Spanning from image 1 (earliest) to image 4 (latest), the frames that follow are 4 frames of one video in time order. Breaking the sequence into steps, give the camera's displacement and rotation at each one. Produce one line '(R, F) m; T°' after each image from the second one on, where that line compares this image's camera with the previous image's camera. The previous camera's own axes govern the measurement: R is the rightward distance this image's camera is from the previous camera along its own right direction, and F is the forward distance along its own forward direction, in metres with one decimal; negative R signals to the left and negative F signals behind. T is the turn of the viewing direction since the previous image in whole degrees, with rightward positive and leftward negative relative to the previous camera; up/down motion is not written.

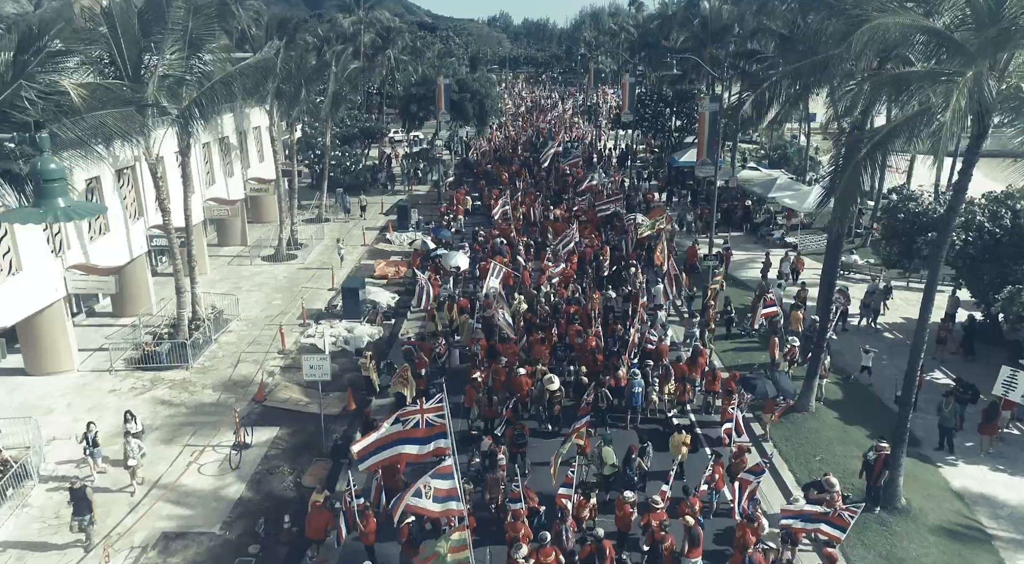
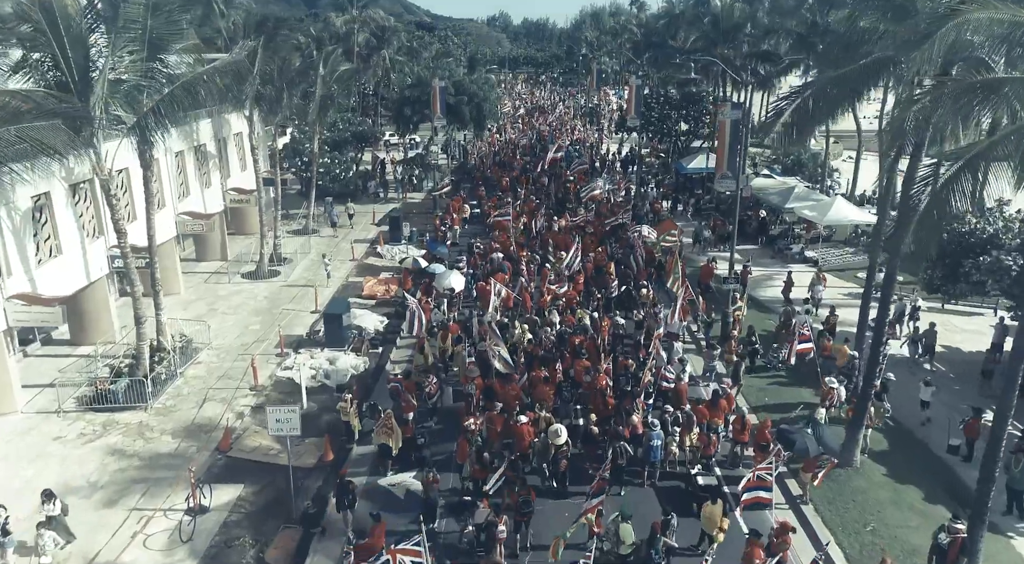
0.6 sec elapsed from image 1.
(0.0, +2.3) m; 0°
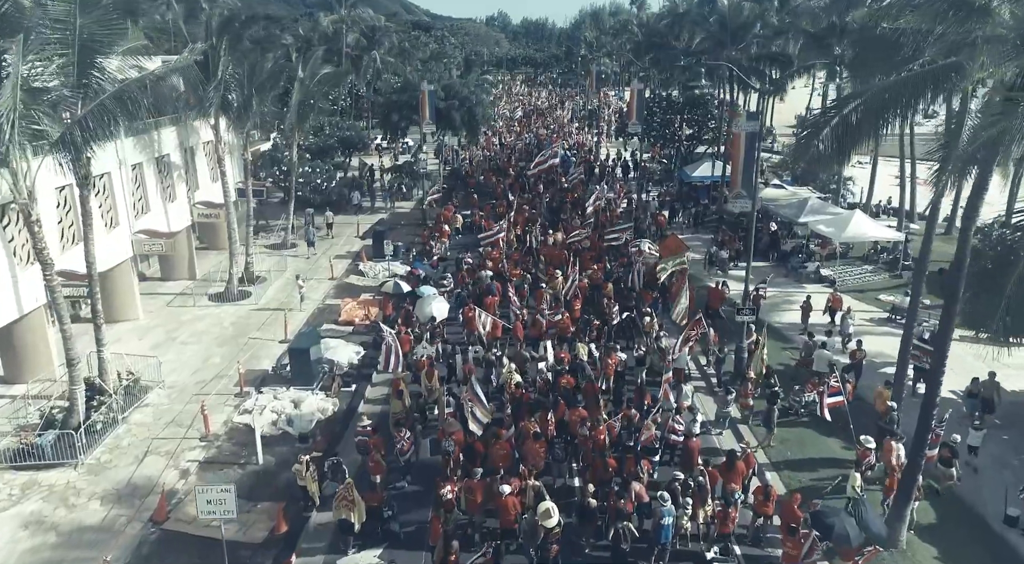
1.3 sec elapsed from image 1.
(+0.3, +2.4) m; 0°
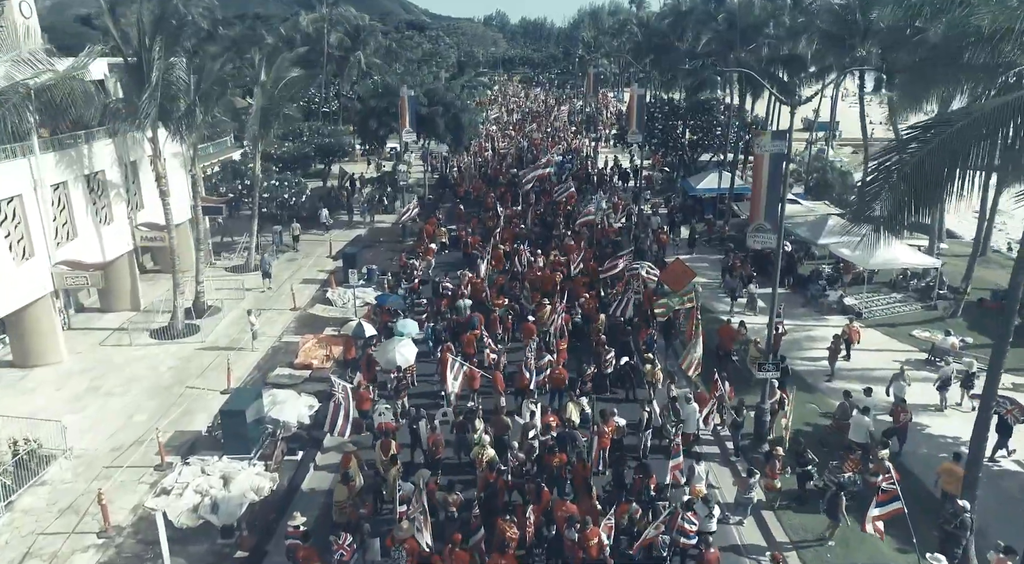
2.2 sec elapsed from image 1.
(+0.5, +3.2) m; 0°
